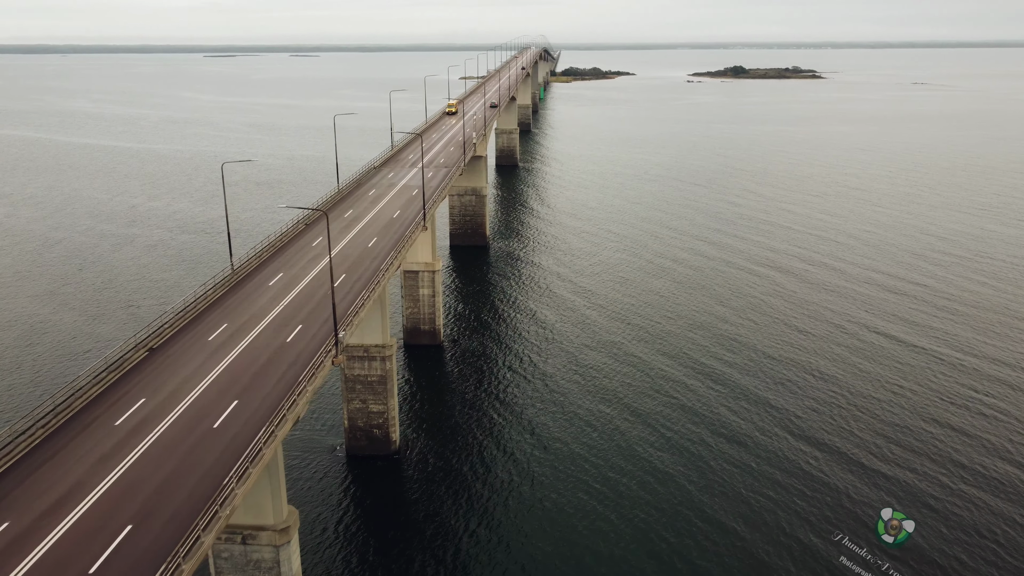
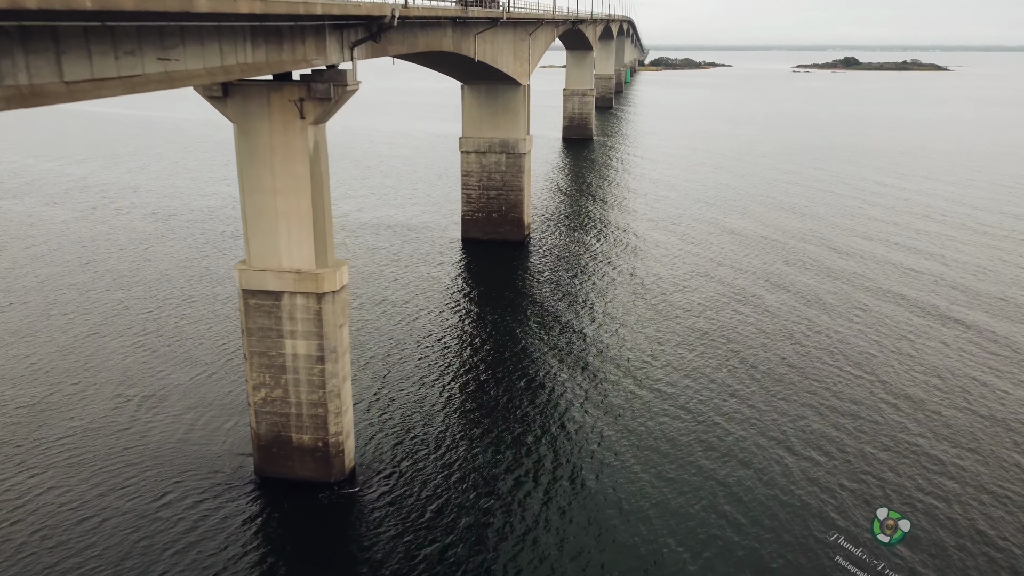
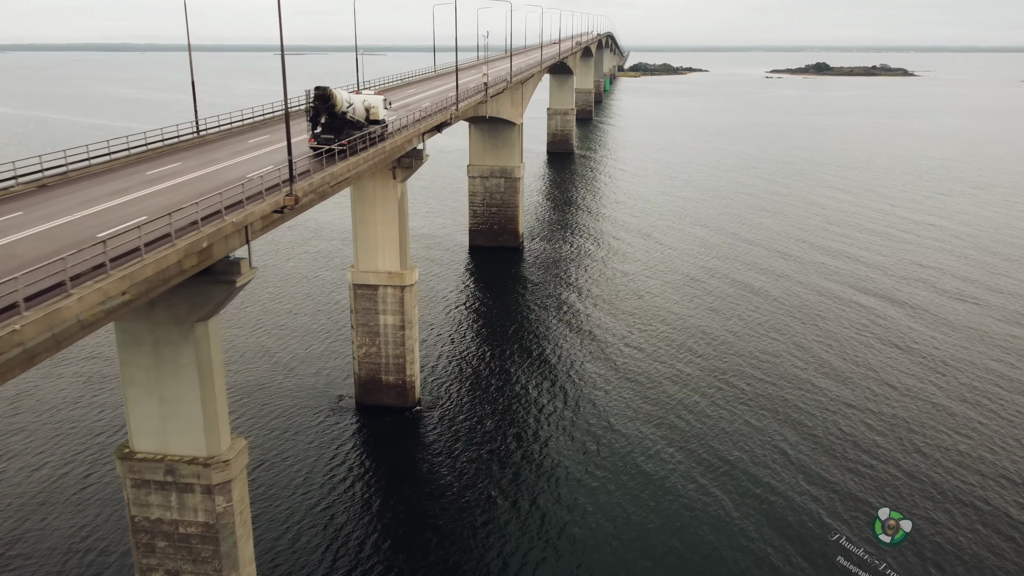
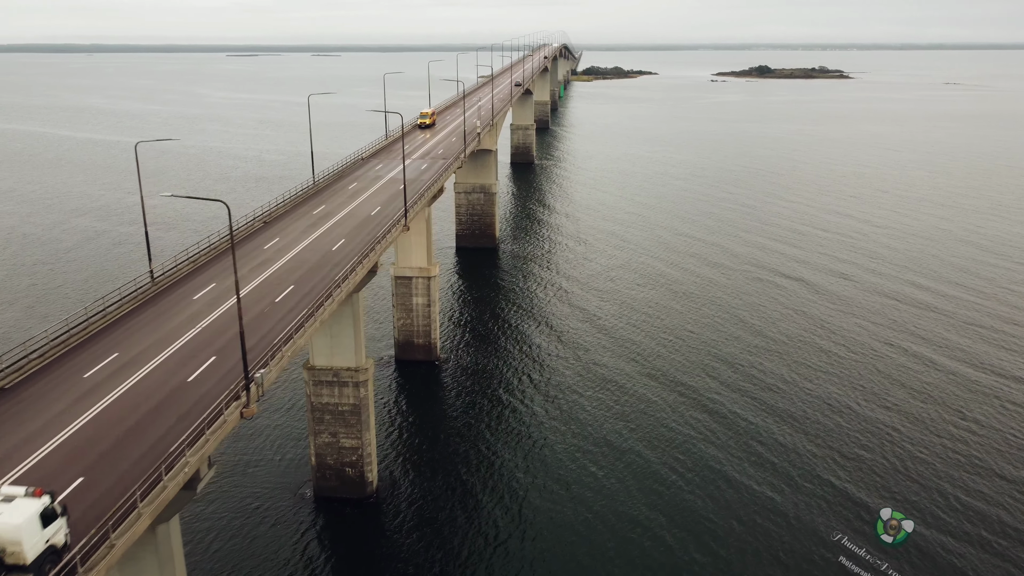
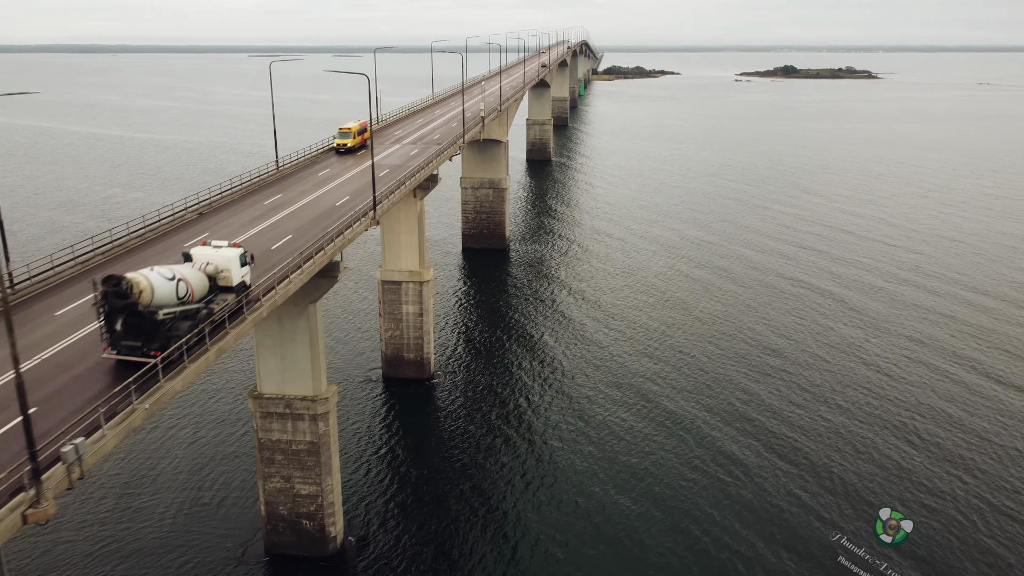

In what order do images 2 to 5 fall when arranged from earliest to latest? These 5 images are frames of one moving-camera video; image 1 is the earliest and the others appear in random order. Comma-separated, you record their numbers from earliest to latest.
4, 5, 3, 2
